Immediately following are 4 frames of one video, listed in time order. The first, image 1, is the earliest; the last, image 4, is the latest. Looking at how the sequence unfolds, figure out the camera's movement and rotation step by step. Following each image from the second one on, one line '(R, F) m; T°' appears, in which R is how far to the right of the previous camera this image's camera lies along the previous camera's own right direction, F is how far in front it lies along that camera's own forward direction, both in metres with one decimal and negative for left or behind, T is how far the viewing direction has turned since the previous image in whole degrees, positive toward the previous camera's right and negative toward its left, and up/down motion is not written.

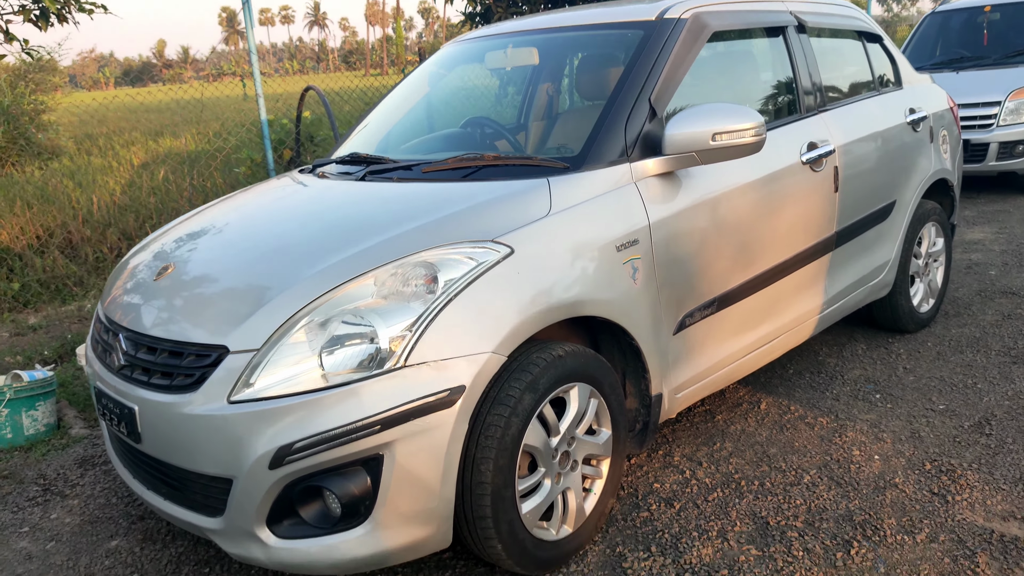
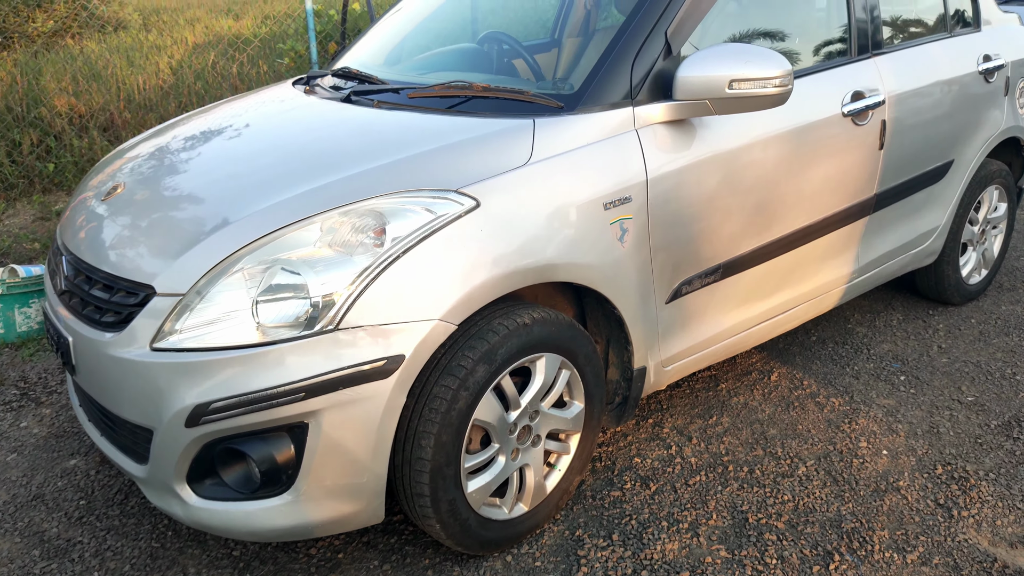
(+0.2, +0.3) m; -4°
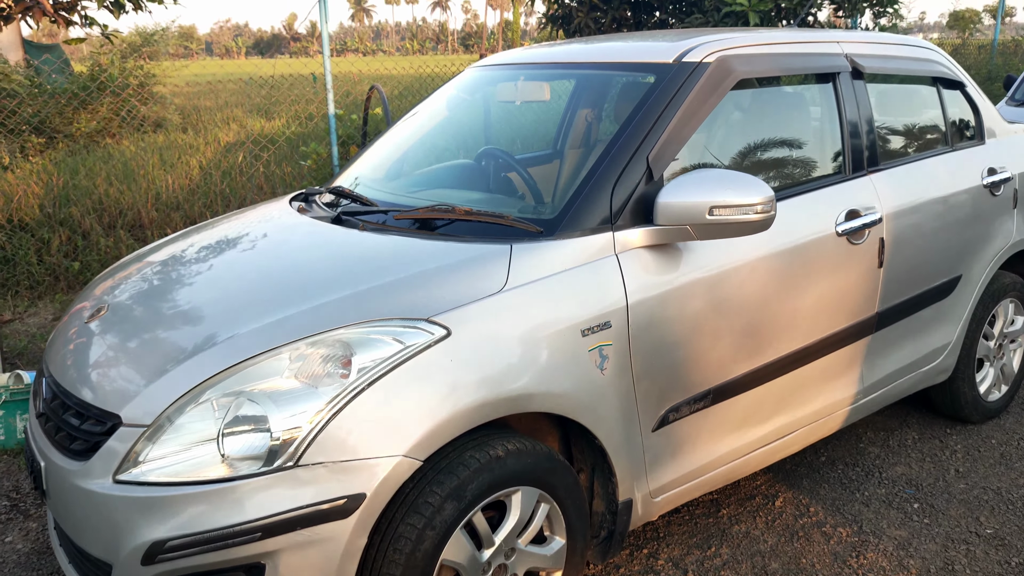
(+0.1, 0.0) m; -2°
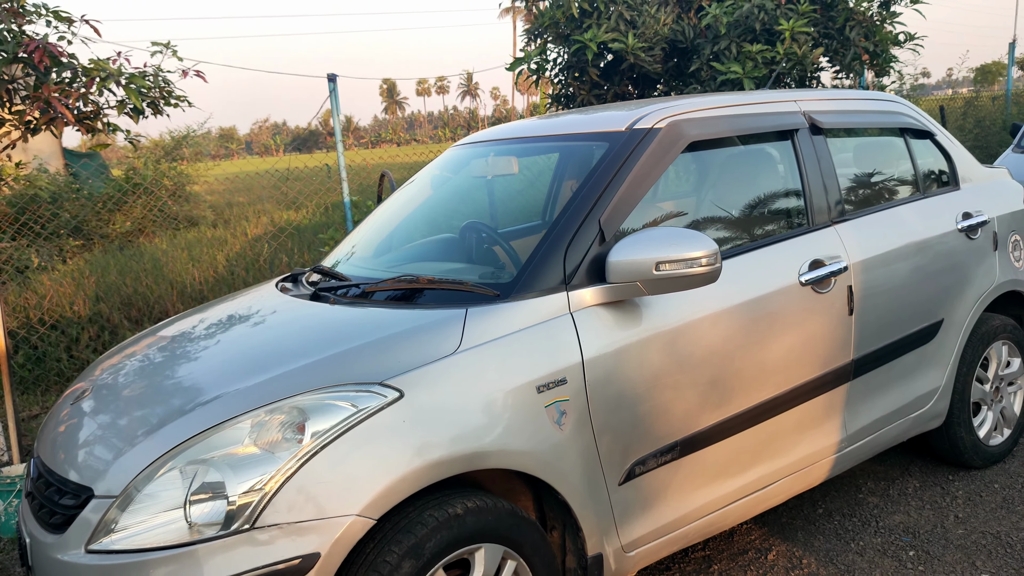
(+0.2, -0.1) m; -3°
